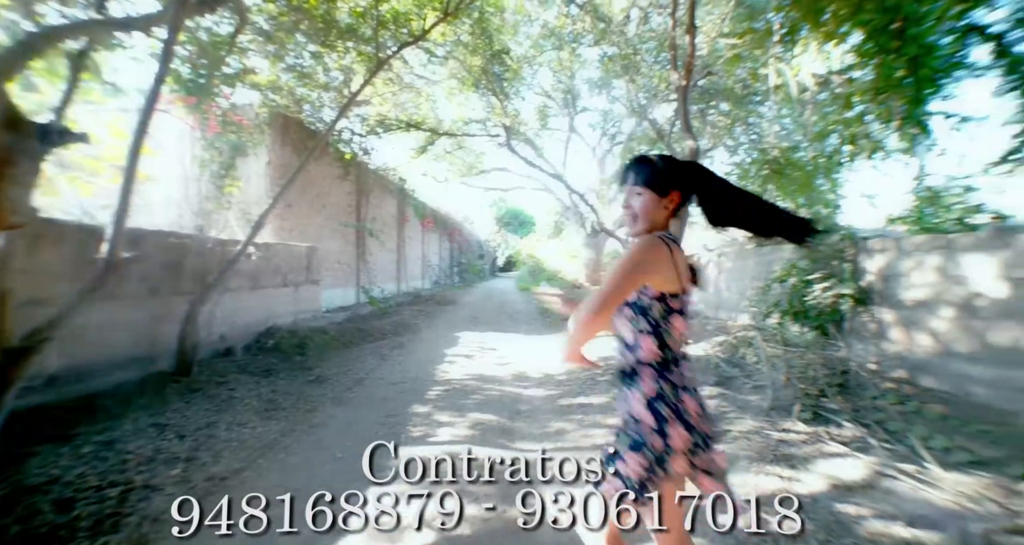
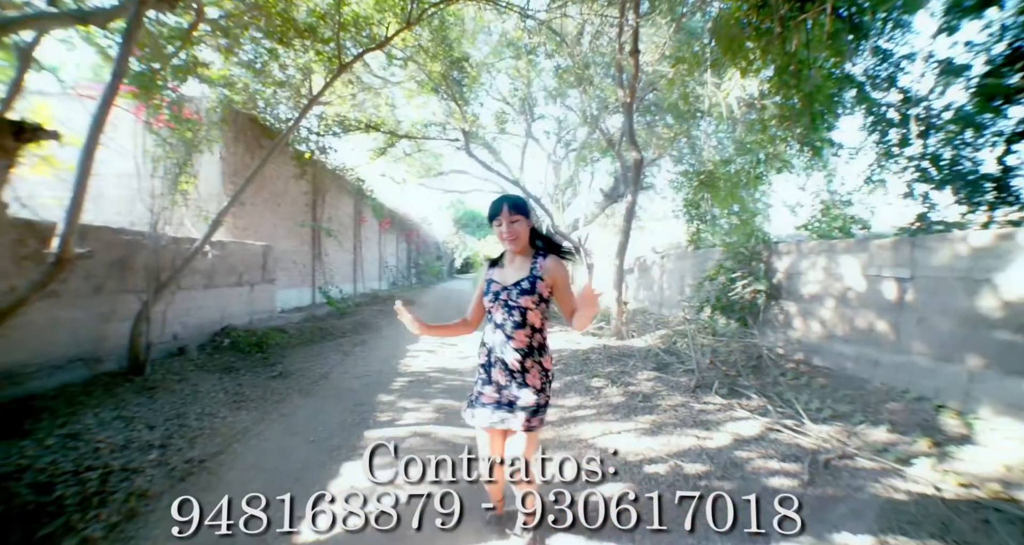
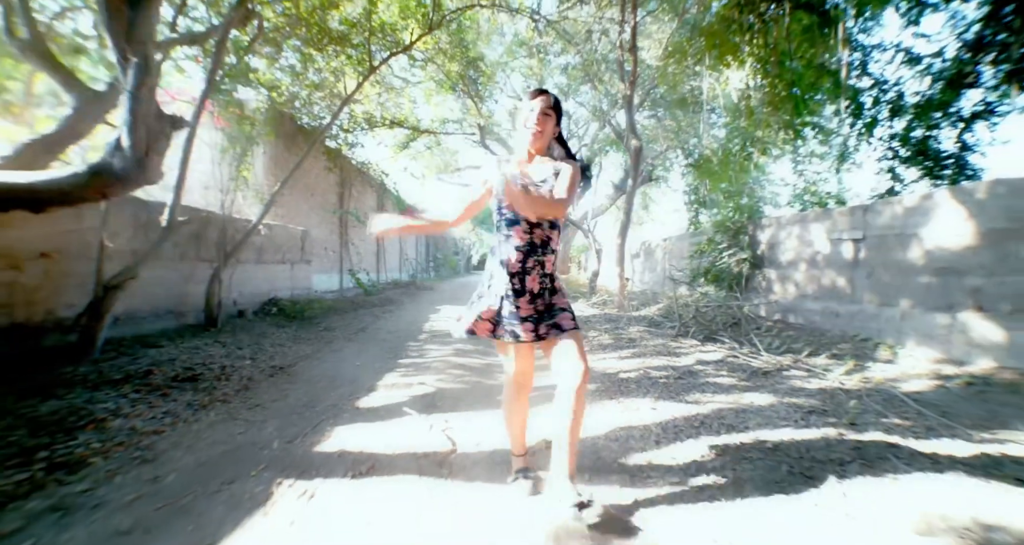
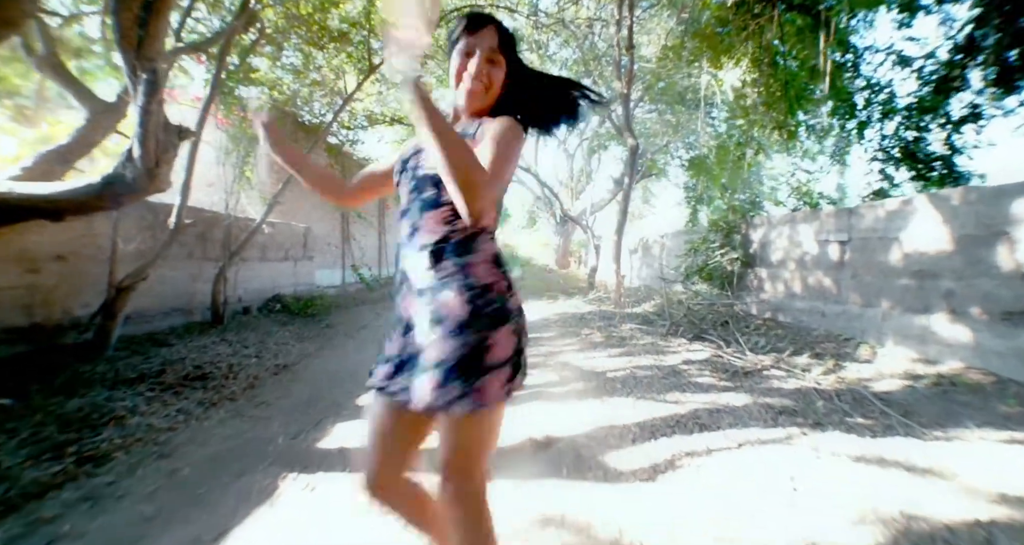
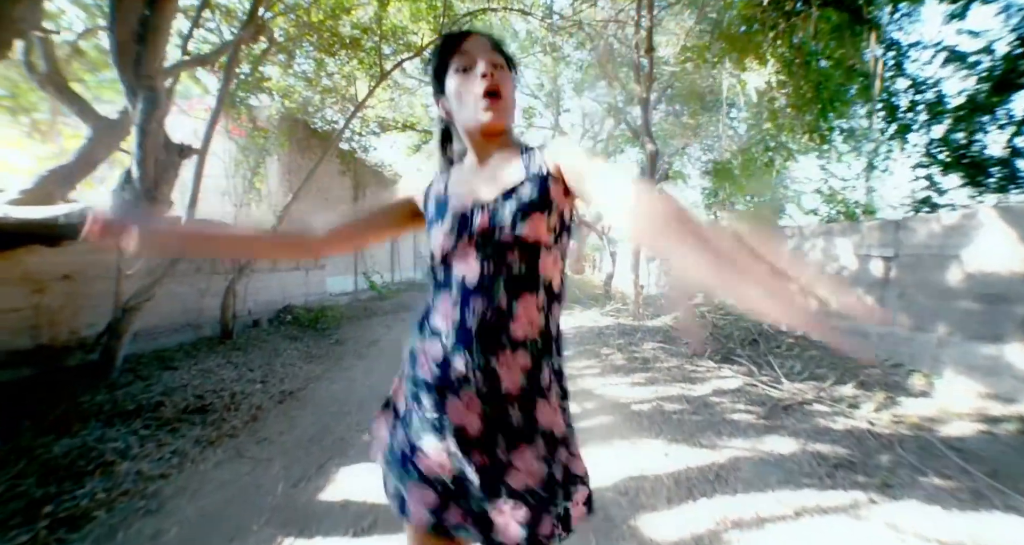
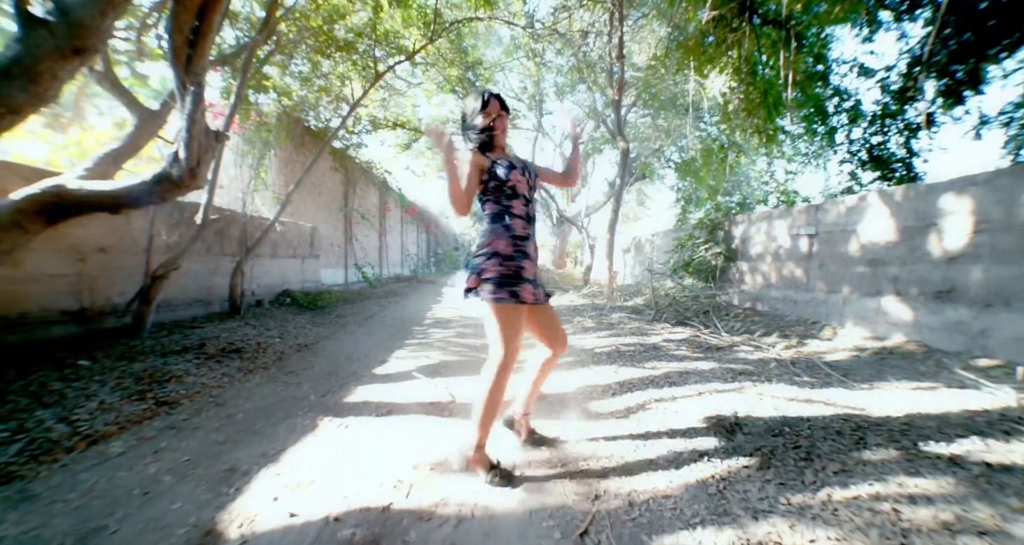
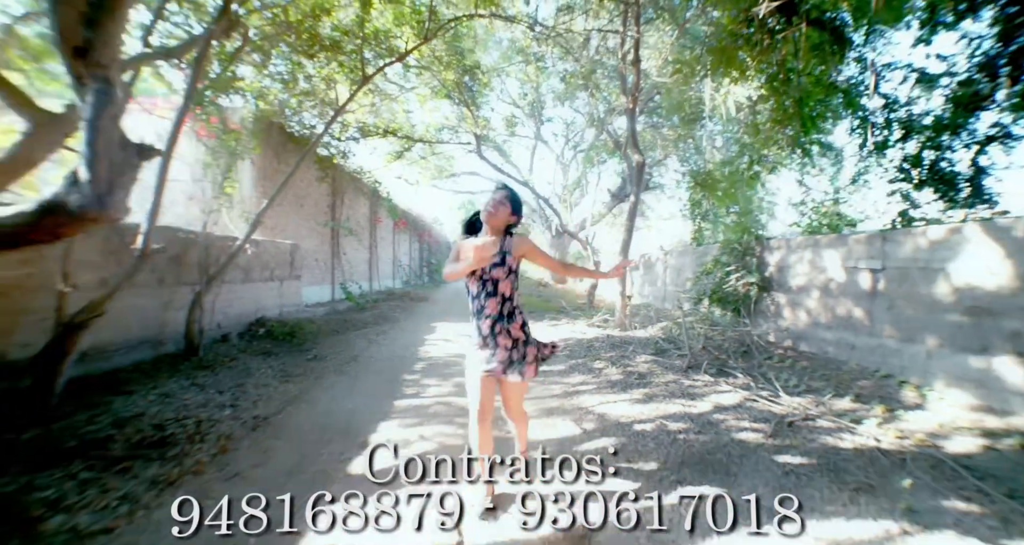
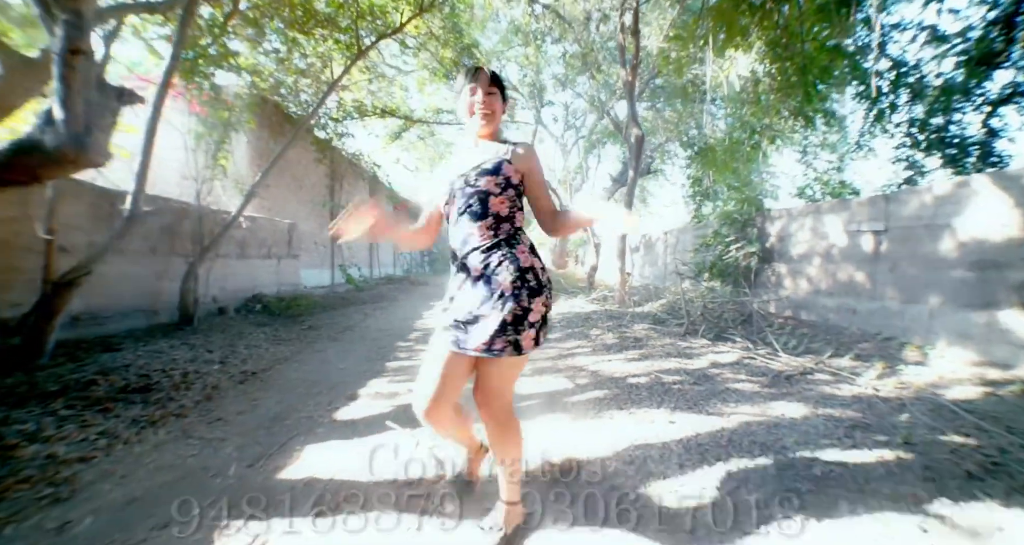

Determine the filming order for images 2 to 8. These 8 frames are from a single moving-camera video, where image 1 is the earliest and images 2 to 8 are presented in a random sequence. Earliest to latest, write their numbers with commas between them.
2, 7, 8, 3, 6, 4, 5
